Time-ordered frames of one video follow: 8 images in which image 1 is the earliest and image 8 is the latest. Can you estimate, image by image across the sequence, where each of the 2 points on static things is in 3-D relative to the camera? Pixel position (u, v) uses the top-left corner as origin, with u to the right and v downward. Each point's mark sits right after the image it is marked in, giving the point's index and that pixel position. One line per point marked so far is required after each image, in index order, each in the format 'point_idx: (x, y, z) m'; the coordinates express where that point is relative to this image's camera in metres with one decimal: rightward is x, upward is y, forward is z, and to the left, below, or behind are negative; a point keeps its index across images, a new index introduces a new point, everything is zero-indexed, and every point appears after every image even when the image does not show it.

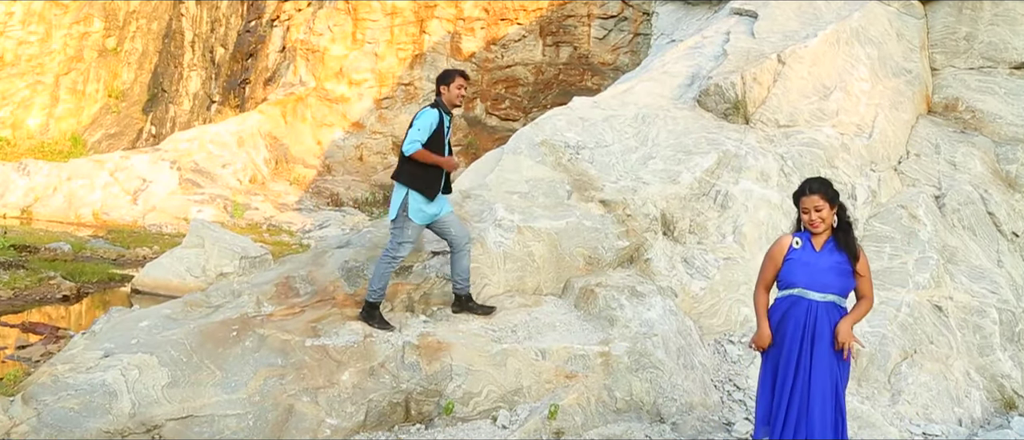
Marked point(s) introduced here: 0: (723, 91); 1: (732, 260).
0: (+1.8, +1.1, +7.5) m
1: (+1.6, -0.3, +6.2) m
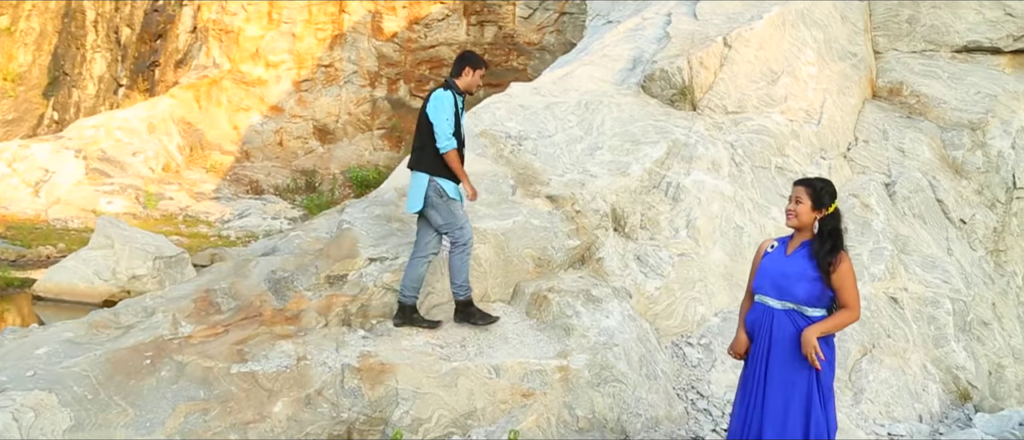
0: (+1.3, +1.2, +7.1) m
1: (+1.2, -0.3, +5.9) m
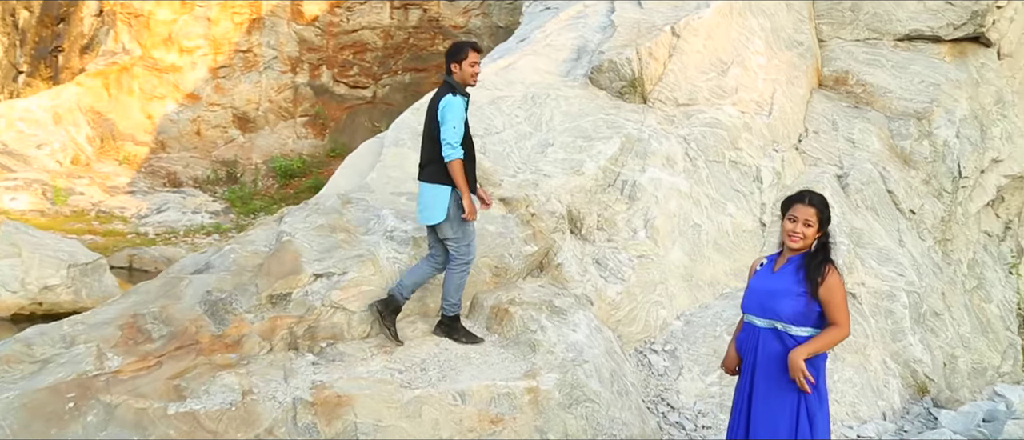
0: (+0.9, +1.2, +6.9) m
1: (+0.9, -0.3, +5.7) m
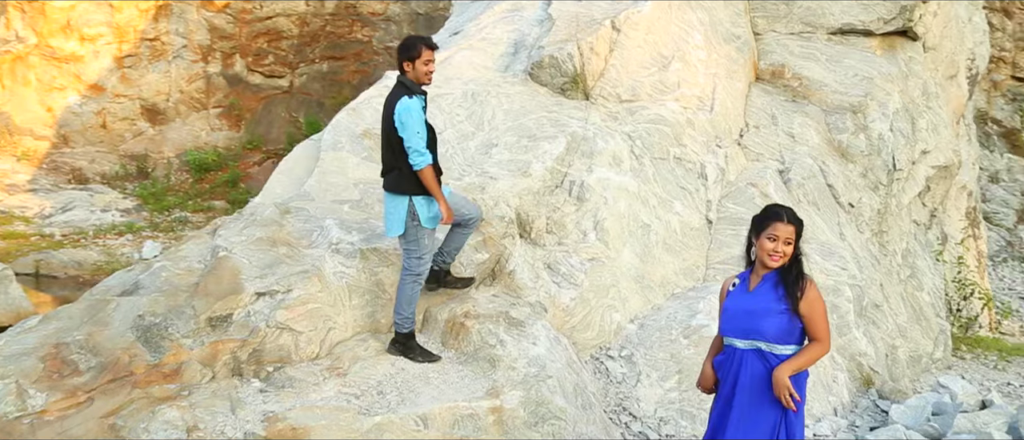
0: (+0.4, +1.2, +6.7) m
1: (+0.6, -0.3, +5.6) m
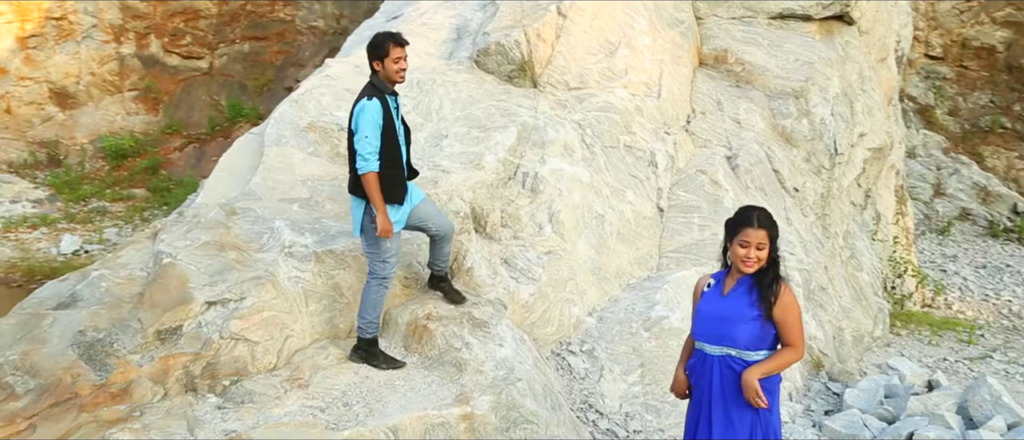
0: (0.0, +1.3, +6.6) m
1: (+0.3, -0.2, +5.5) m
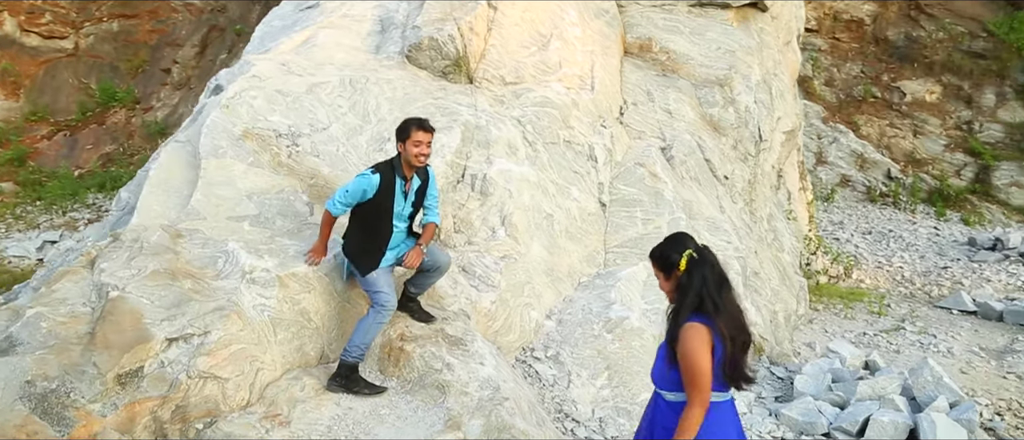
0: (-0.5, +1.3, +6.4) m
1: (0.0, -0.2, +5.4) m
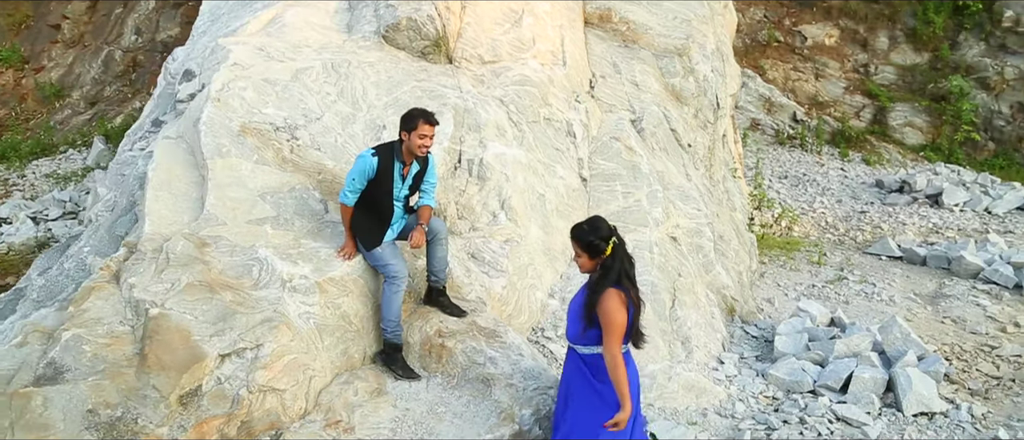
0: (-0.7, +1.4, +6.4) m
1: (0.0, -0.1, +5.6) m
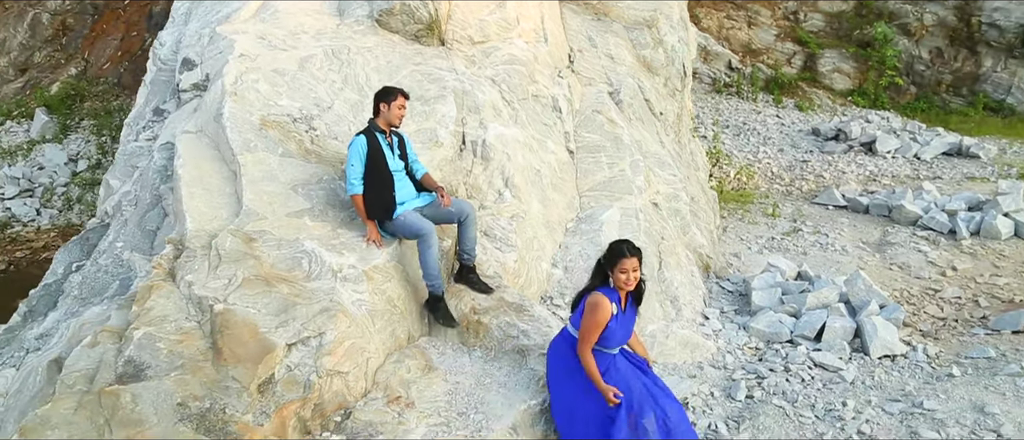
0: (-0.8, +1.6, +6.6) m
1: (0.0, 0.0, +6.0) m
